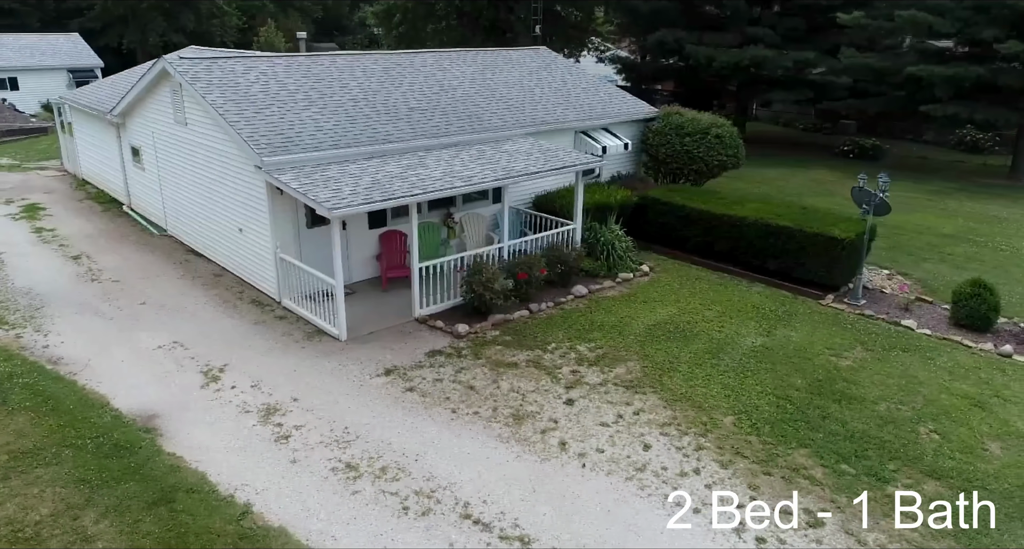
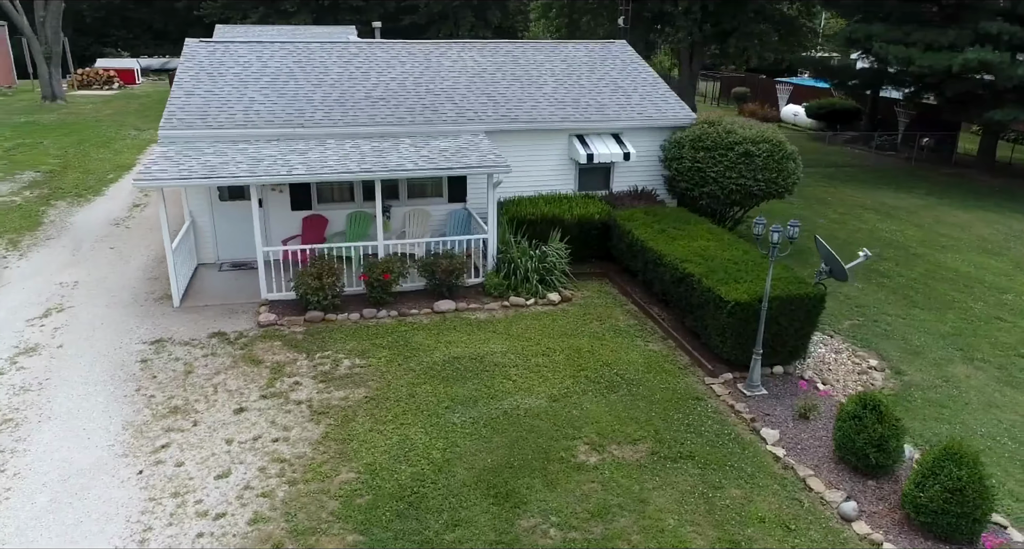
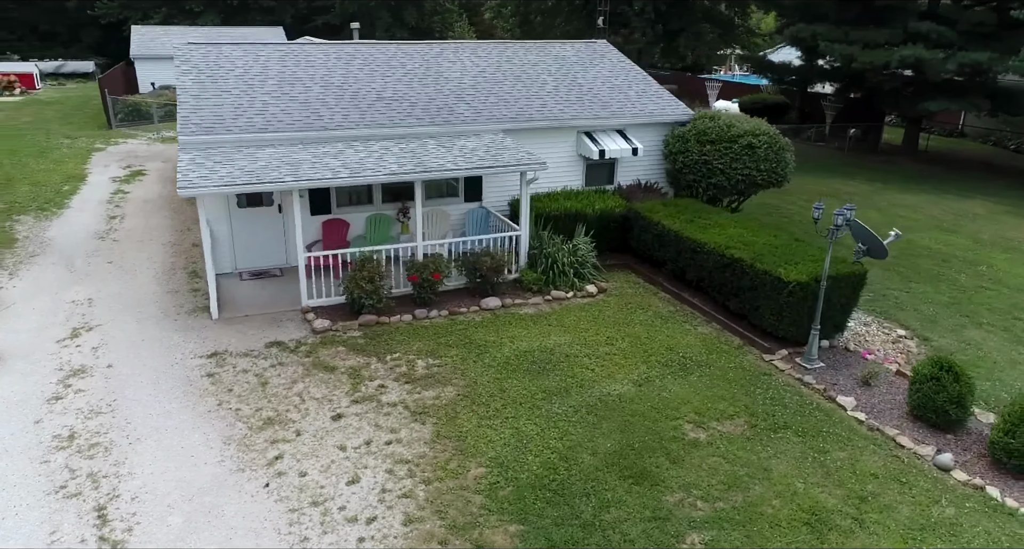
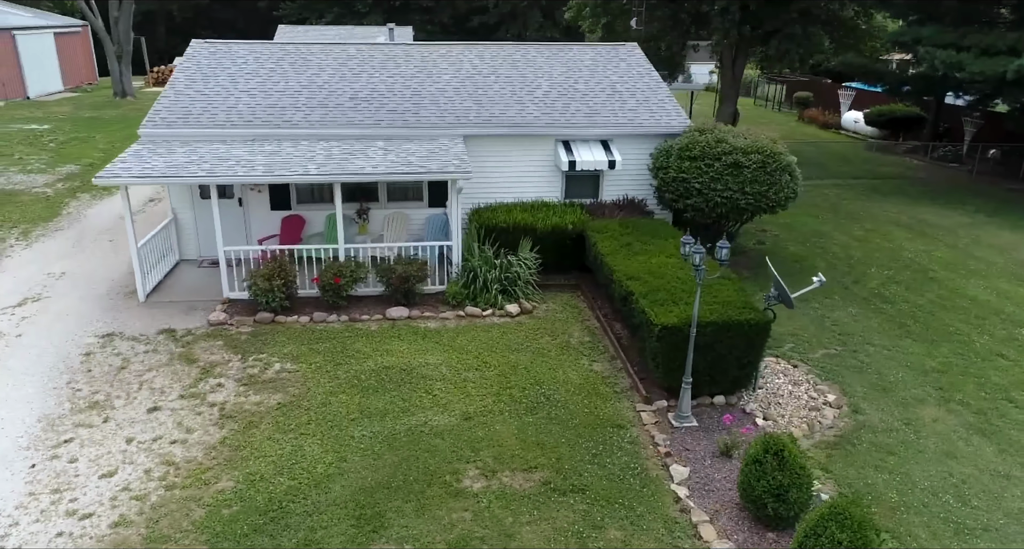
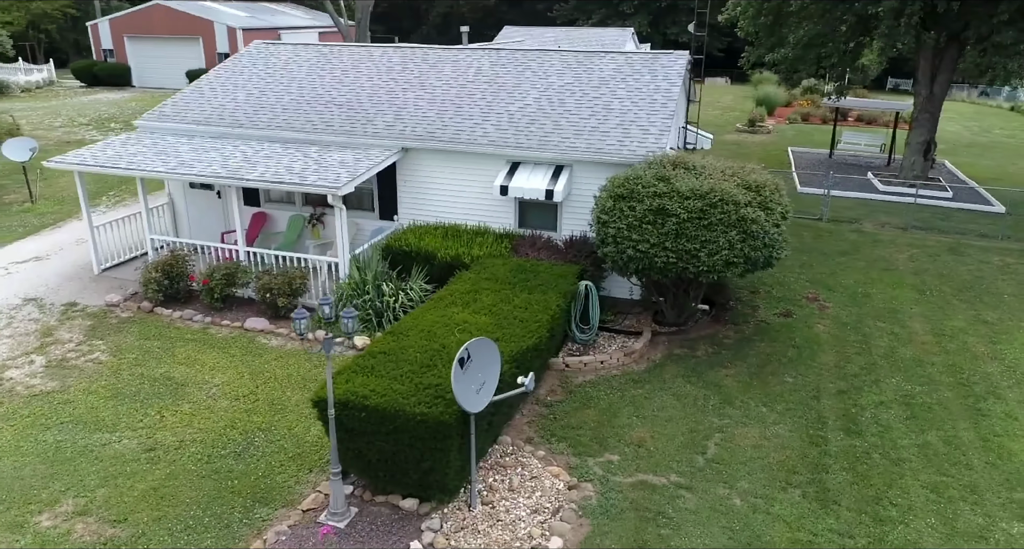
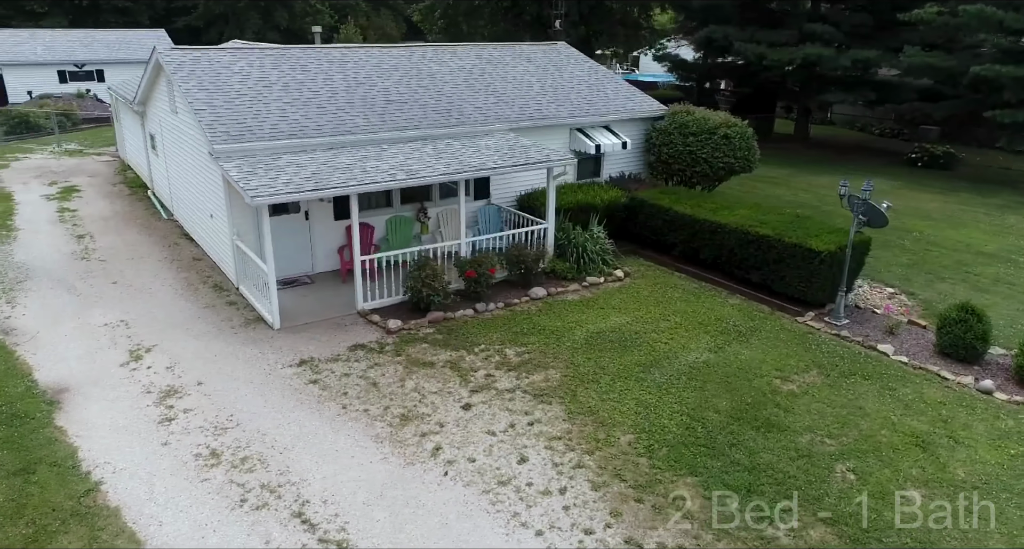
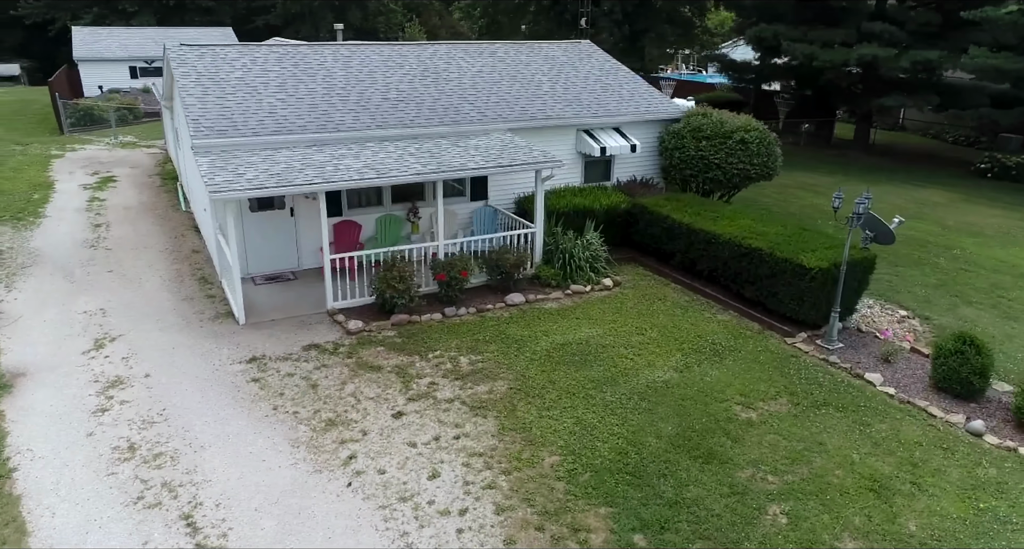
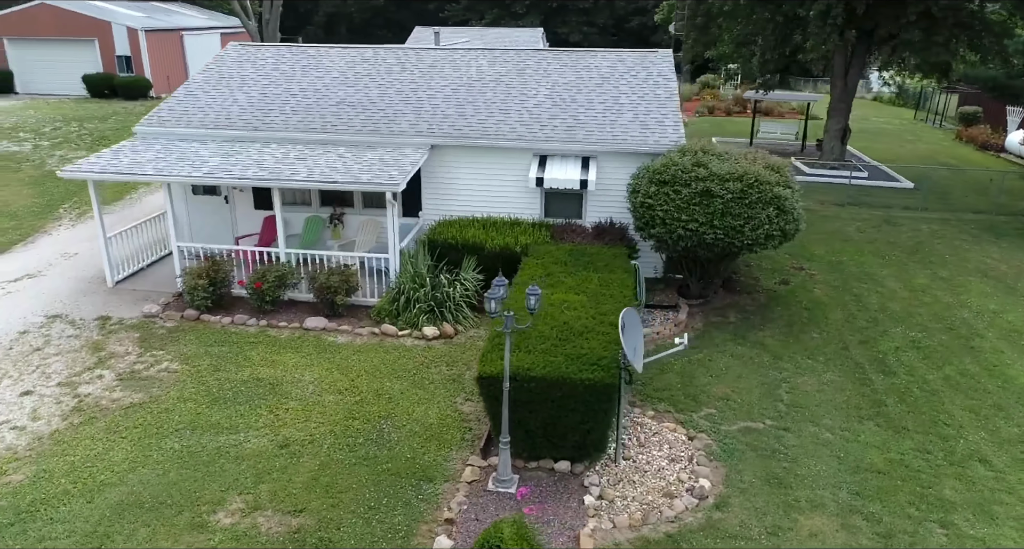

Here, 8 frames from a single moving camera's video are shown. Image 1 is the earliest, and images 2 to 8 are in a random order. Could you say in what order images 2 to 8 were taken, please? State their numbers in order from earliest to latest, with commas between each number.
6, 7, 3, 2, 4, 8, 5
